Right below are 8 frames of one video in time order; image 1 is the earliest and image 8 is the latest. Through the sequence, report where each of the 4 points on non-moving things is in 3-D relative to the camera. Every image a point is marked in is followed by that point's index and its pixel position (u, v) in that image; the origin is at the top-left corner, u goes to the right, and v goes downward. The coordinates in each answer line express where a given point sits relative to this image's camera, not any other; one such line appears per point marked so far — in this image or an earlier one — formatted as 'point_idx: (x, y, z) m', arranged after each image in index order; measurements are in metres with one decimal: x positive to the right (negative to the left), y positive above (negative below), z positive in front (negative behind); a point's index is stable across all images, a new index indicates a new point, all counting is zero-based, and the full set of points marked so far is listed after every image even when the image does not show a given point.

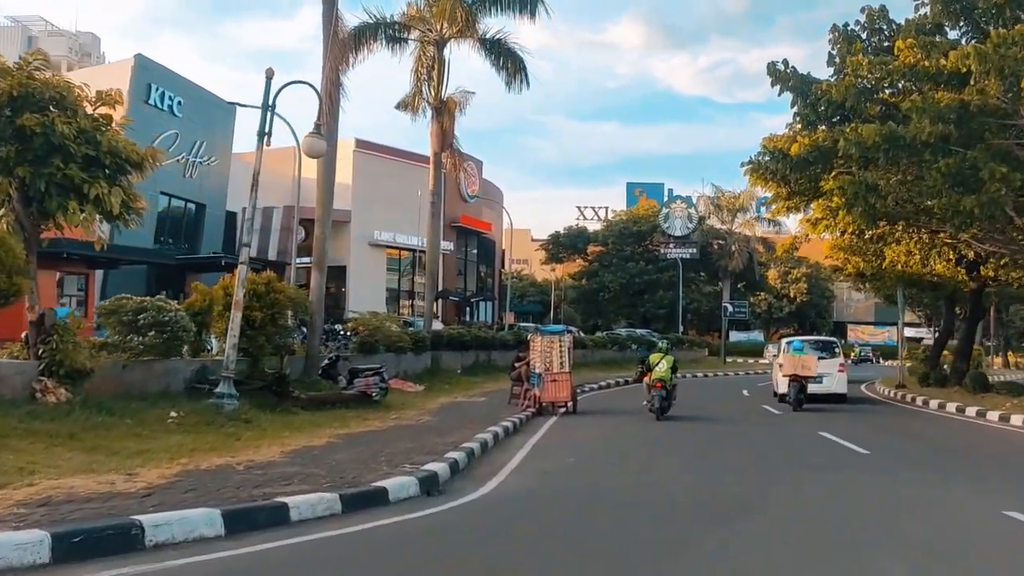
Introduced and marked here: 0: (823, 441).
0: (+5.9, -2.8, +18.1) m
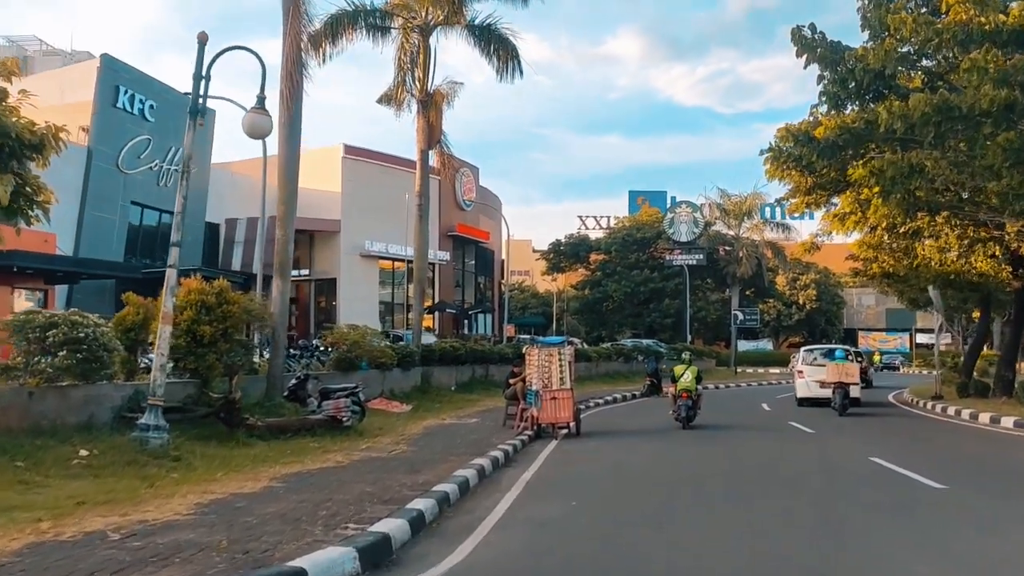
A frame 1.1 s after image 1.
0: (+5.8, -2.8, +15.7) m
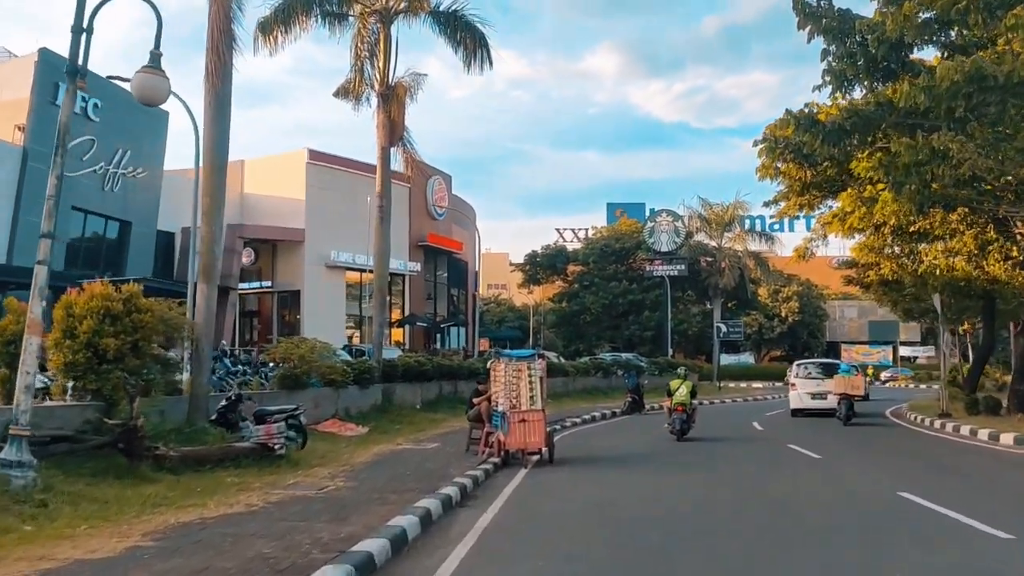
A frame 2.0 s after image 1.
0: (+5.3, -2.9, +13.7) m
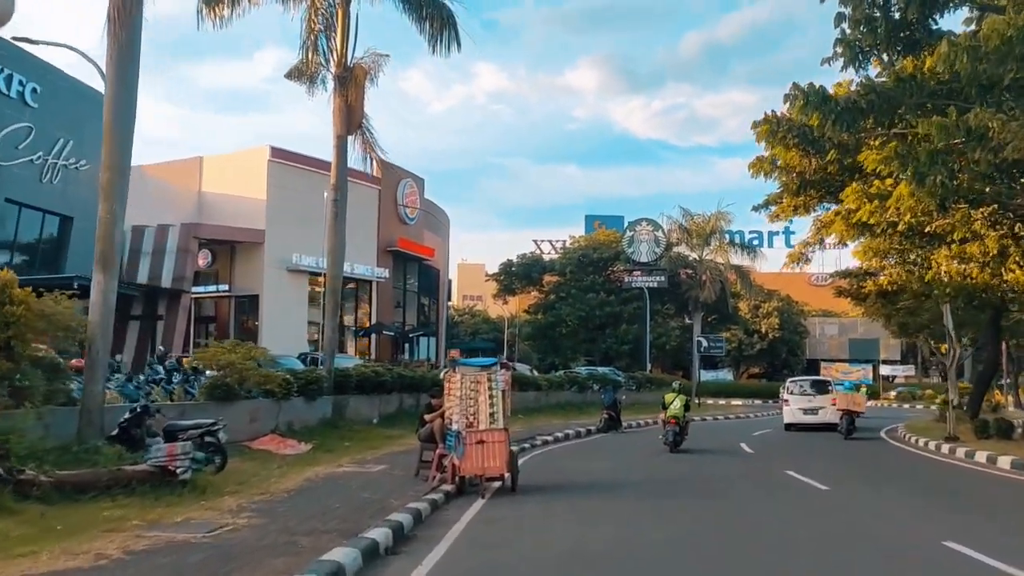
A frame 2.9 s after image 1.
0: (+4.7, -2.9, +11.7) m
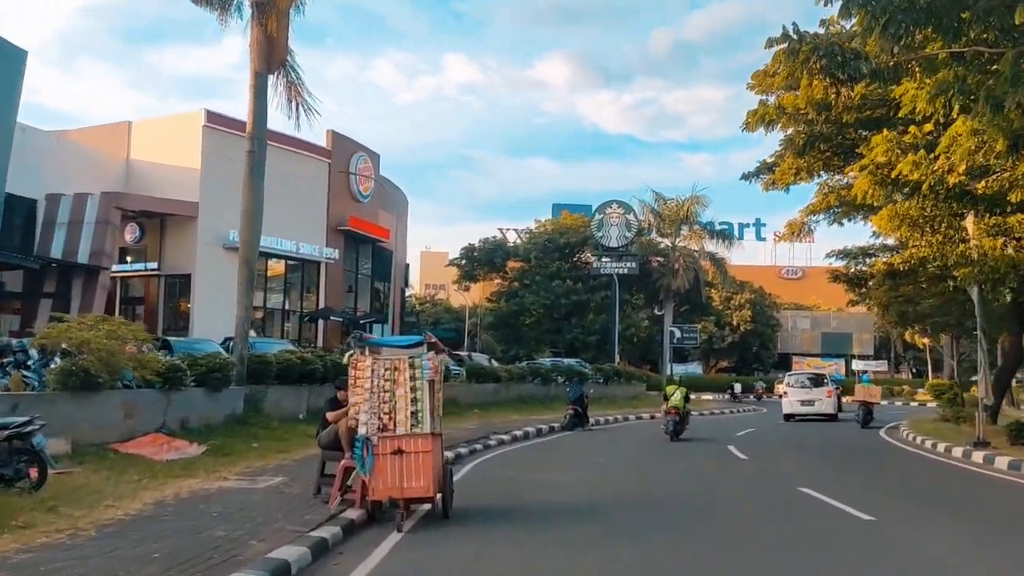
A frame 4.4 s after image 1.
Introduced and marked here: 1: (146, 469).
0: (+4.1, -2.6, +8.6) m
1: (-4.3, -2.1, +11.3) m
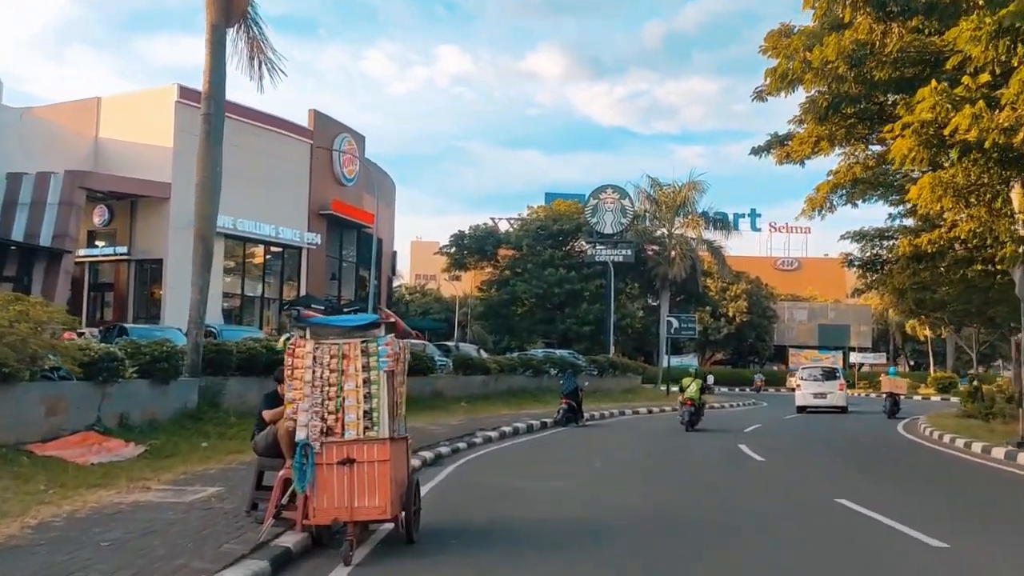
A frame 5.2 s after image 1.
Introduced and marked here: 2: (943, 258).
0: (+4.0, -2.3, +6.8) m
1: (-4.5, -1.9, +9.4) m
2: (+8.6, +0.5, +19.3) m
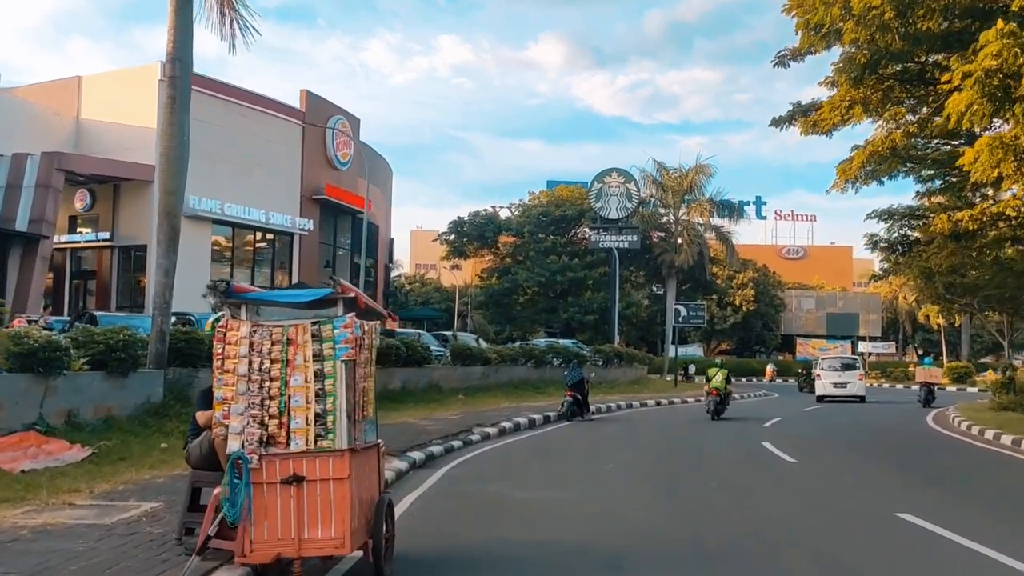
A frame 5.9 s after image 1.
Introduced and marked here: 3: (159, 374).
0: (+3.9, -2.1, +5.3) m
1: (-4.5, -1.7, +7.9) m
2: (+8.6, +0.9, +17.7) m
3: (-5.0, -1.2, +13.6) m
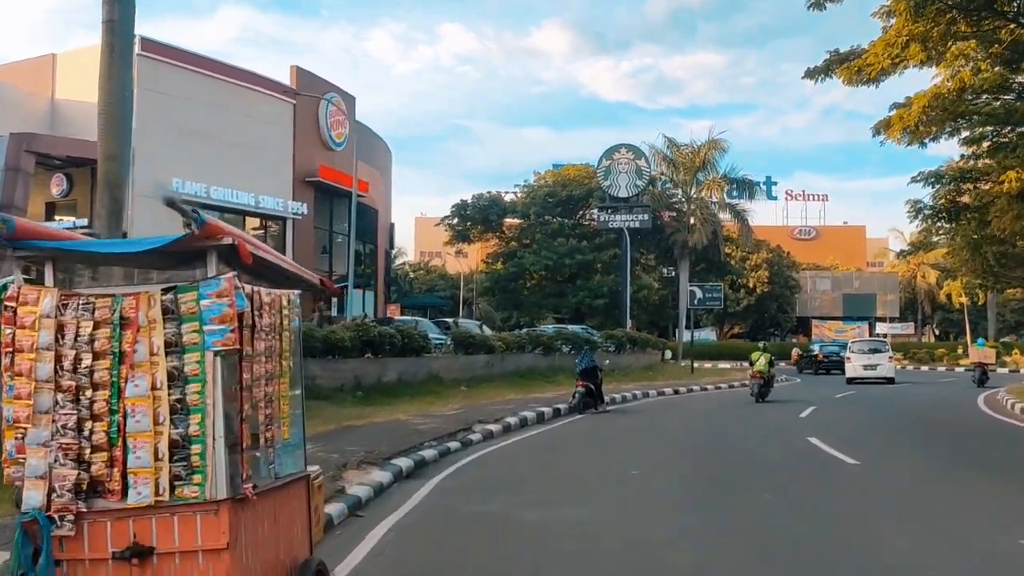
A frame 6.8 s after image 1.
0: (+3.9, -1.9, +3.2) m
1: (-4.5, -1.5, +5.9) m
2: (+8.7, +1.4, +15.6) m
3: (-5.0, -0.9, +11.6) m
